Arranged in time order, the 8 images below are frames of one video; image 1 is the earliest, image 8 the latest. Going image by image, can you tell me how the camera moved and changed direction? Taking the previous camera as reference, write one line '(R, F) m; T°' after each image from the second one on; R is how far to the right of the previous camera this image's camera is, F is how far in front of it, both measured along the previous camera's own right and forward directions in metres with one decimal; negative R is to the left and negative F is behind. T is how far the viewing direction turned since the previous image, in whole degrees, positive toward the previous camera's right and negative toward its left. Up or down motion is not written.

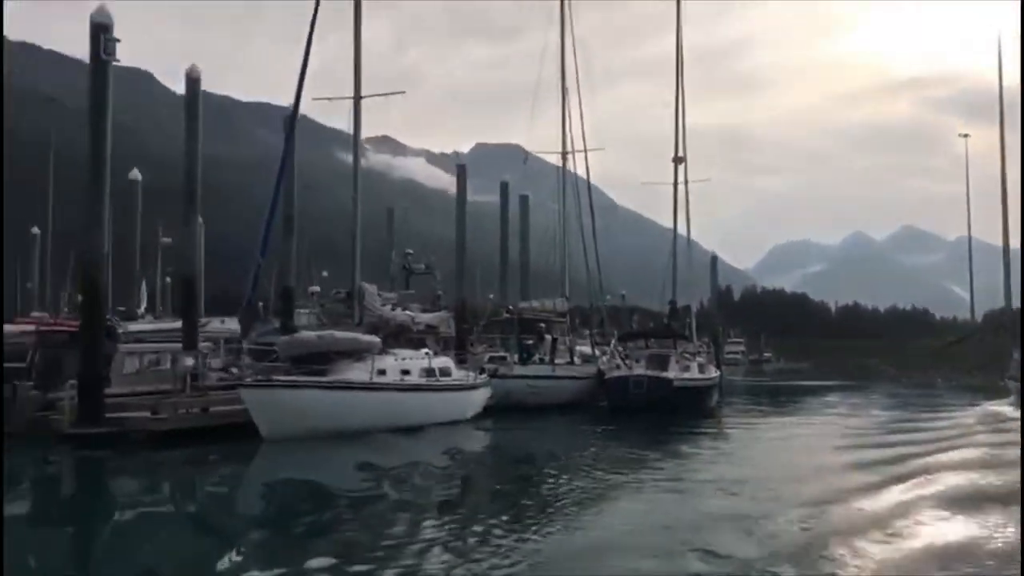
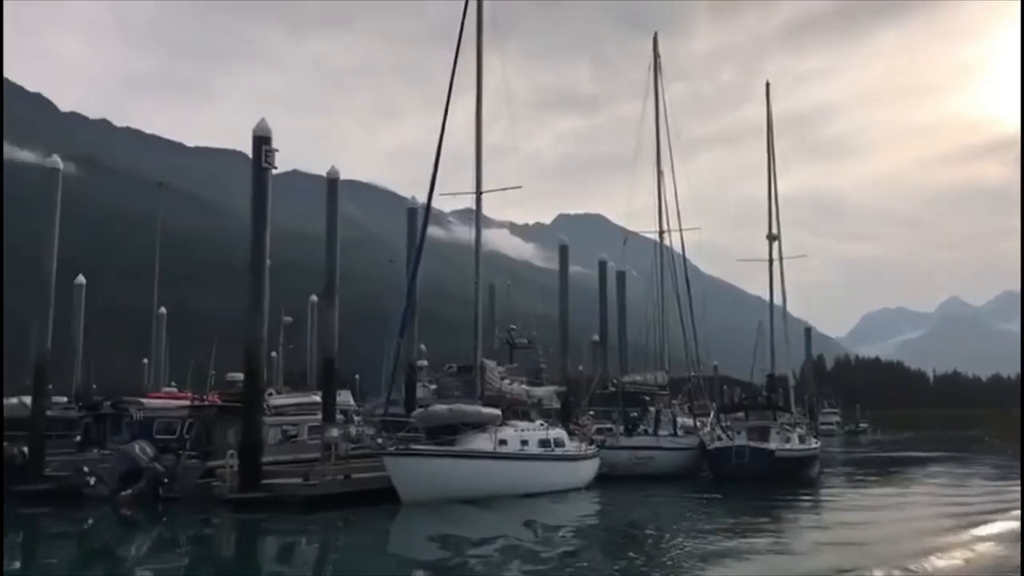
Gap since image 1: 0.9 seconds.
(-0.3, -0.9) m; -5°
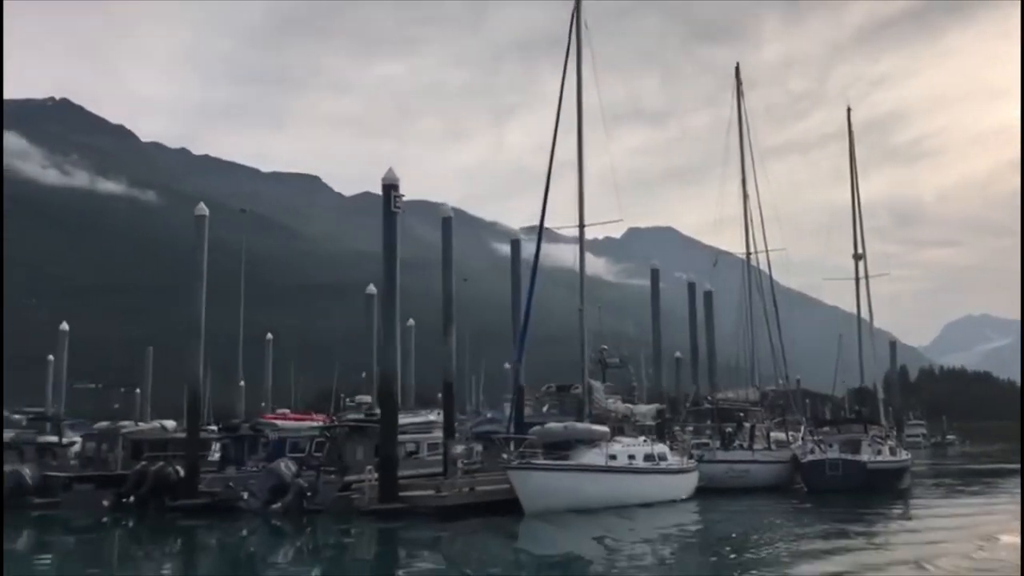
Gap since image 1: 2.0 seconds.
(-0.4, -1.0) m; -4°
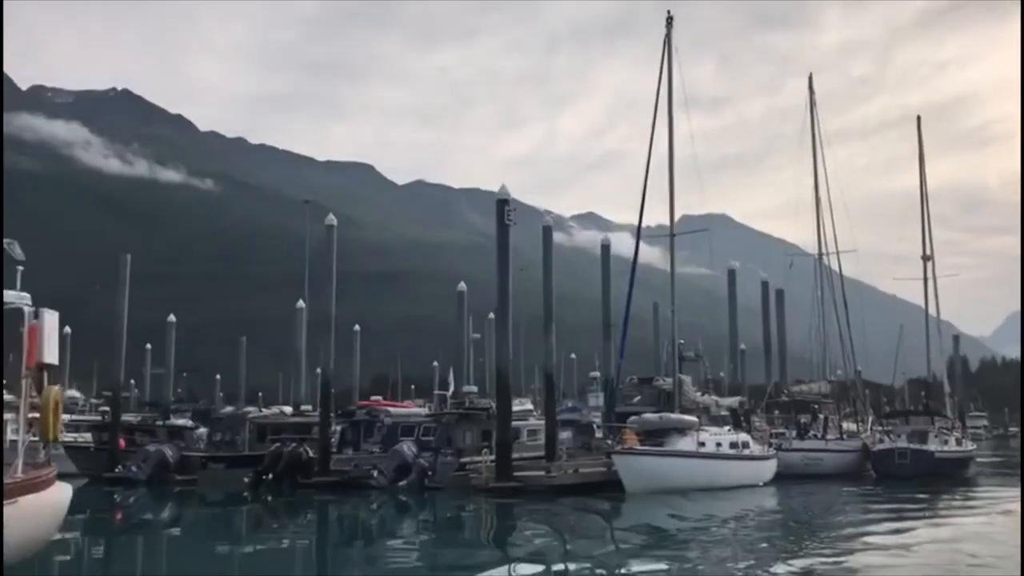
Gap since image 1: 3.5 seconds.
(-0.6, -1.4) m; -3°
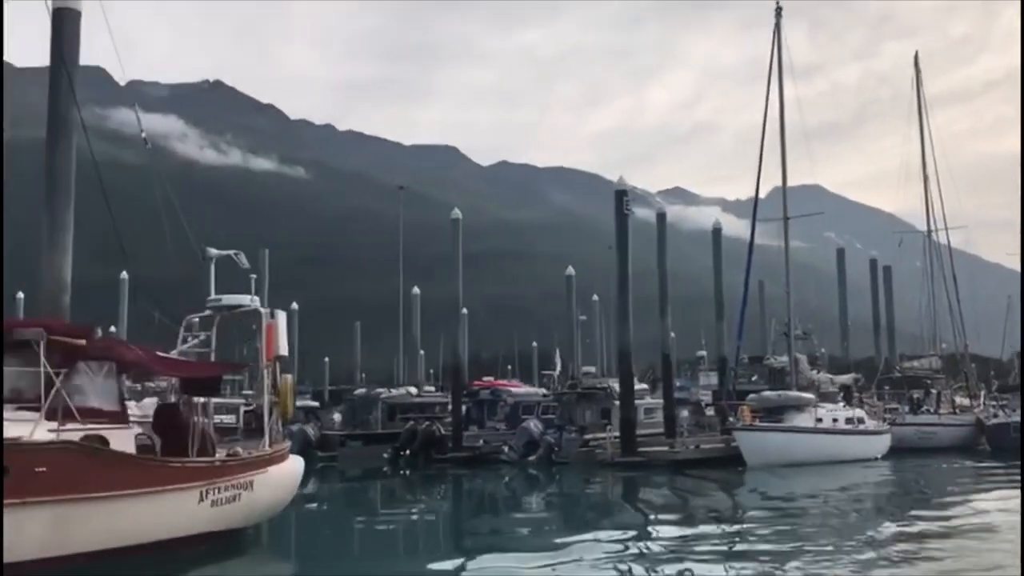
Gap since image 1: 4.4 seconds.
(-0.4, -0.8) m; -5°
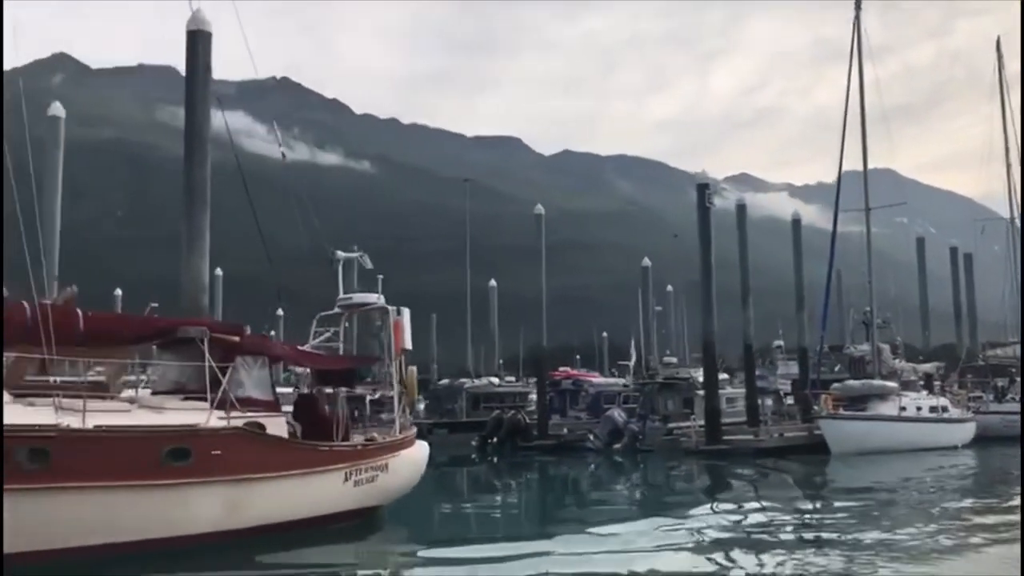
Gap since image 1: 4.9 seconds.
(-0.3, -0.5) m; -4°
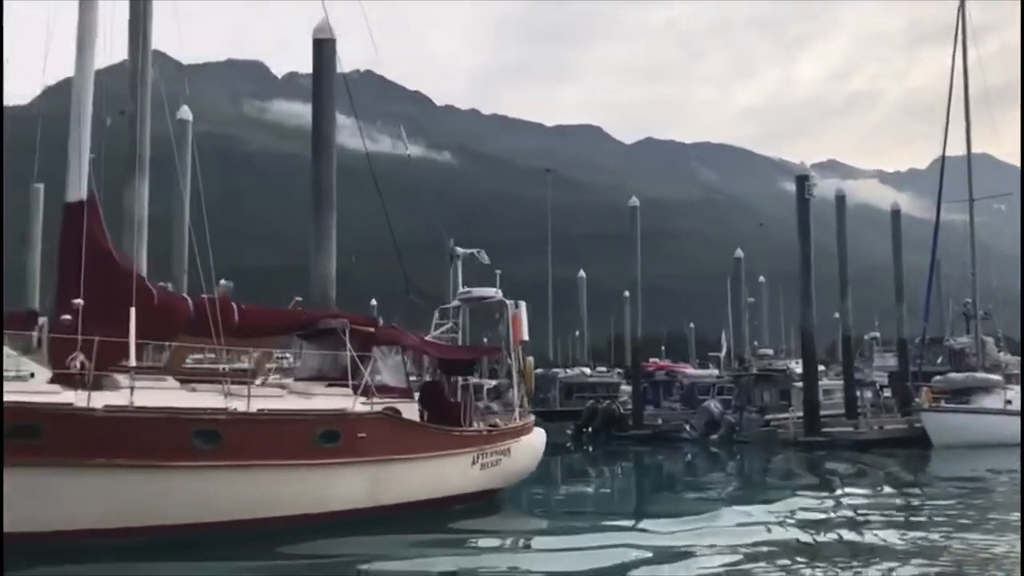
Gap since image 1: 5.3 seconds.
(-0.2, -0.3) m; -5°
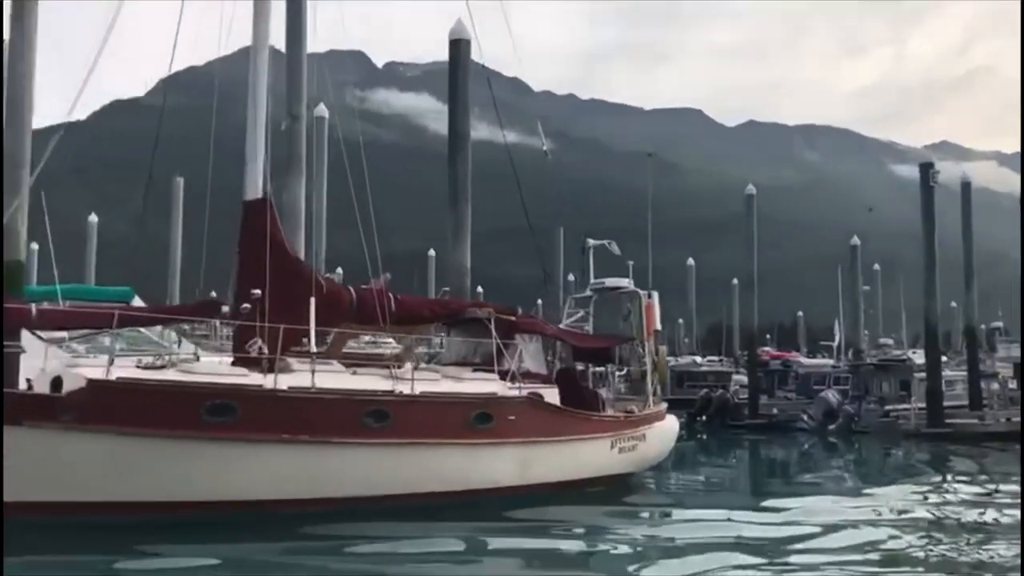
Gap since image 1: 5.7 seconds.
(-0.3, -0.3) m; -6°
